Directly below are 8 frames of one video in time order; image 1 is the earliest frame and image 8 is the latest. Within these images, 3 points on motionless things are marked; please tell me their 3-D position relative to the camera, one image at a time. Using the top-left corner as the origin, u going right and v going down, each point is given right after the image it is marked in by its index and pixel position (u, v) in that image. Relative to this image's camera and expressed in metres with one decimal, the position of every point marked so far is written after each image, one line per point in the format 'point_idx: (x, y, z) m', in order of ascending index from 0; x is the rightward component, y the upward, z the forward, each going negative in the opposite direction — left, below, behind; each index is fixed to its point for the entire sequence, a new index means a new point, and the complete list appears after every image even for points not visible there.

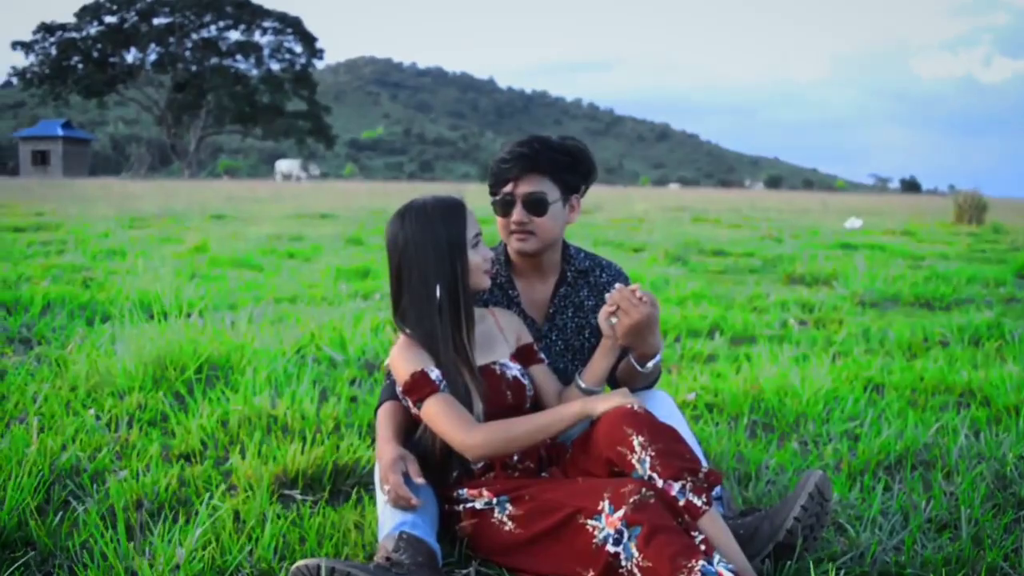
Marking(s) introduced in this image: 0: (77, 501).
0: (-1.4, -0.7, +2.9) m
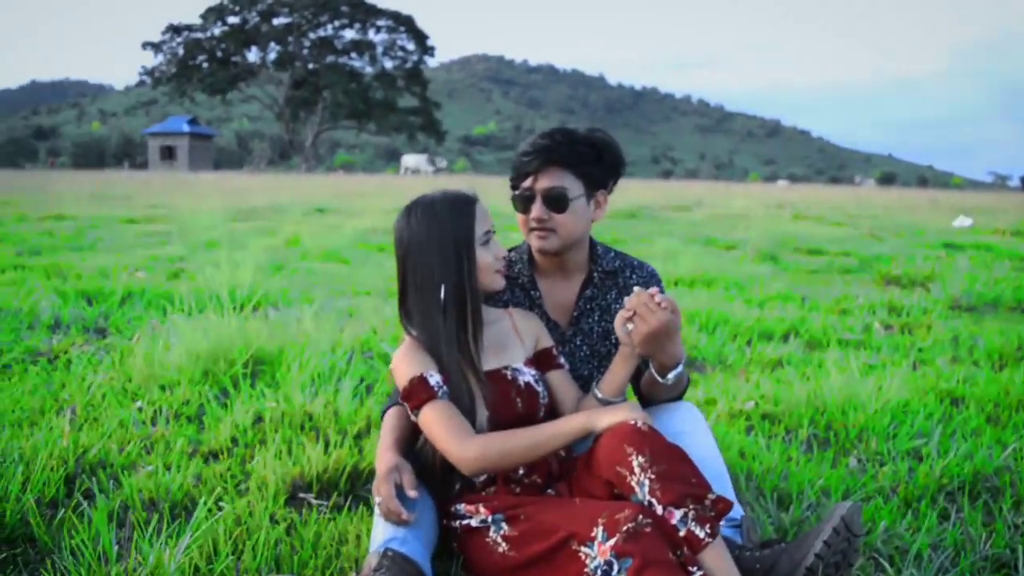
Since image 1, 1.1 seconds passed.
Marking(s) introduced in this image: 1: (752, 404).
0: (-1.3, -0.6, +2.9) m
1: (+1.1, -0.5, +4.1) m
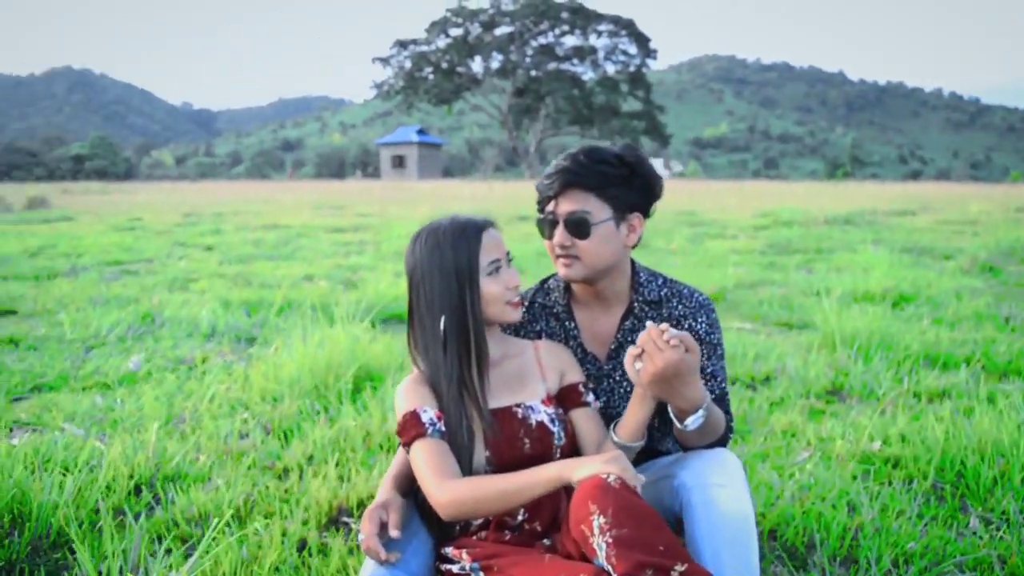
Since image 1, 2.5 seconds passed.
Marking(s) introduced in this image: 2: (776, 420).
0: (-1.1, -0.7, +3.0) m
1: (+1.4, -0.6, +3.6) m
2: (+1.1, -0.6, +3.9) m
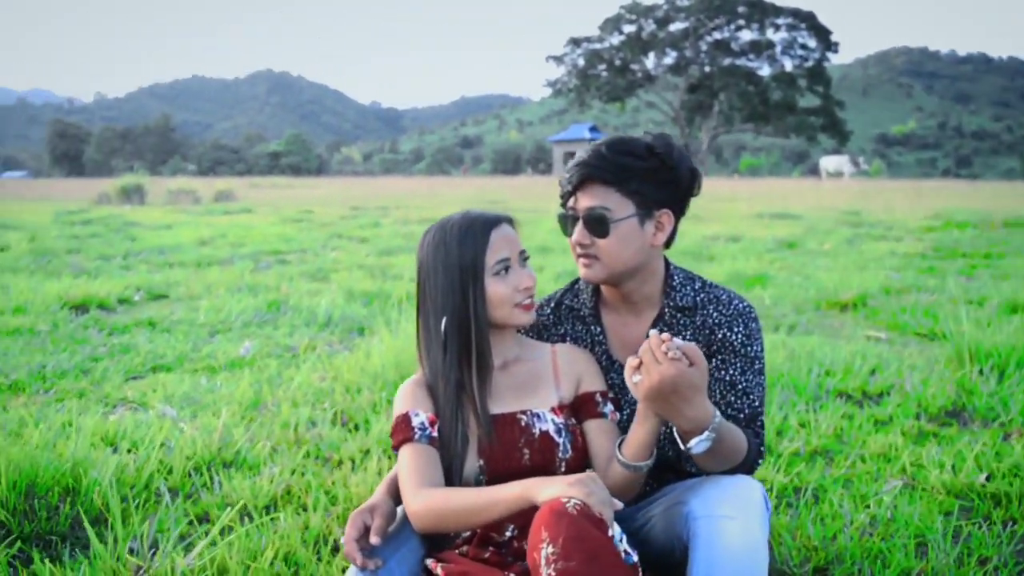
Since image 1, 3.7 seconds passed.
0: (-1.0, -0.7, +3.0) m
1: (+1.6, -0.7, +3.2) m
2: (+1.4, -0.6, +3.6) m
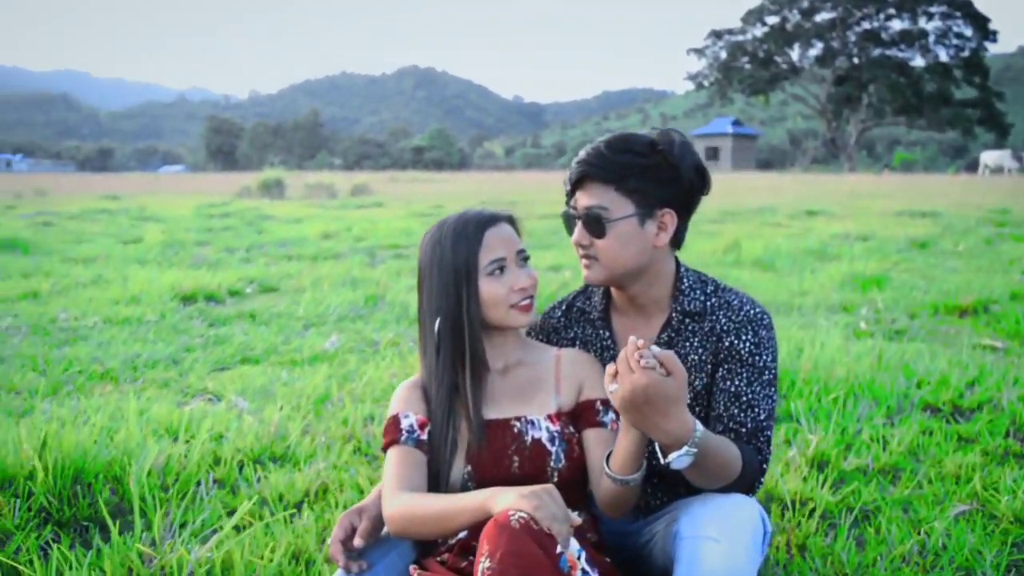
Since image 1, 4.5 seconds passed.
0: (-0.9, -0.7, +3.1) m
1: (+1.7, -0.7, +2.9) m
2: (+1.5, -0.6, +3.3) m
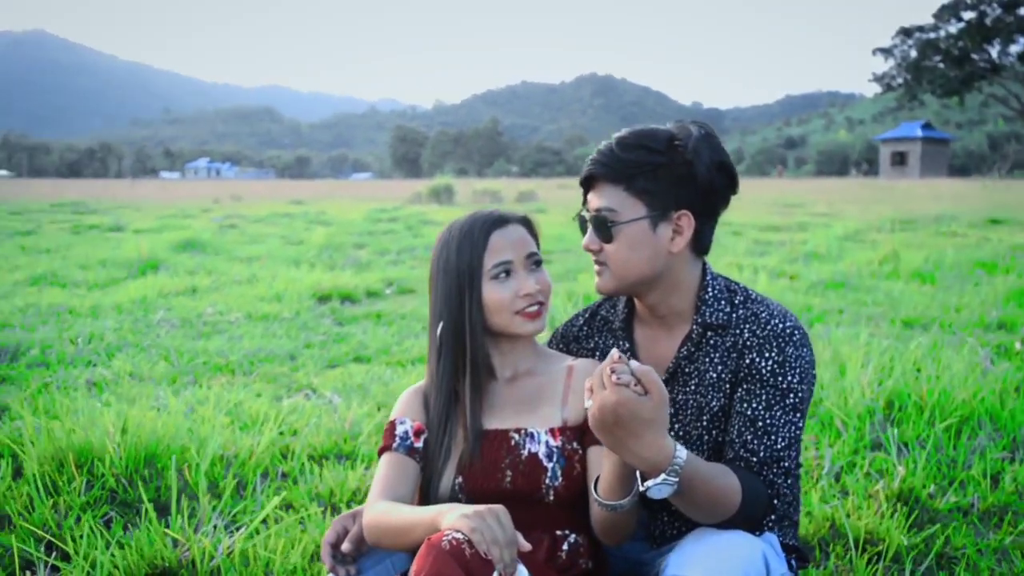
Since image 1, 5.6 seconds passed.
0: (-0.7, -0.6, +3.2) m
1: (+1.8, -0.7, +2.5) m
2: (+1.7, -0.7, +2.9) m
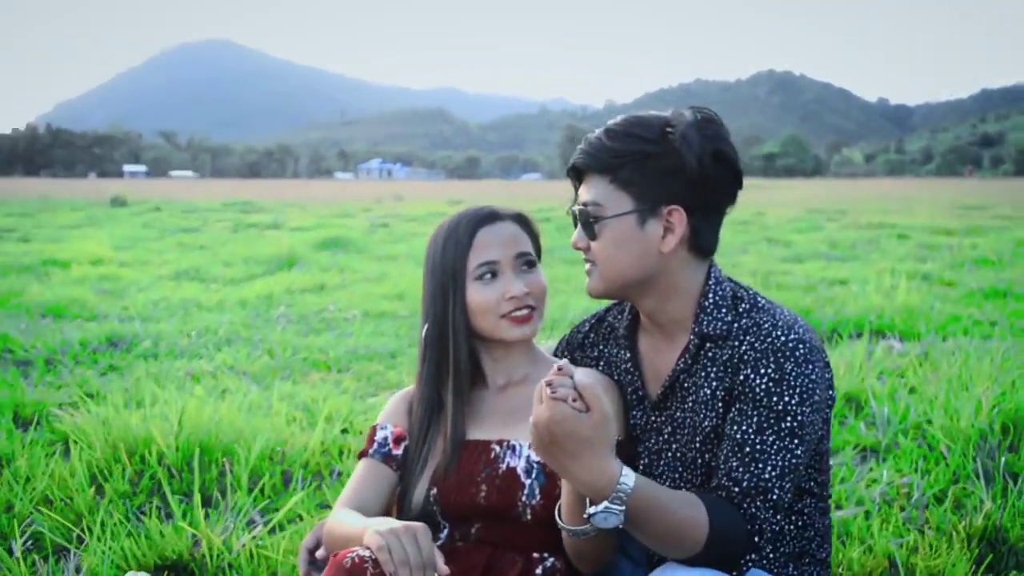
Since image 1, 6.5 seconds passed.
0: (-0.5, -0.6, +3.1) m
1: (+1.9, -0.8, +2.0) m
2: (+1.8, -0.7, +2.4) m
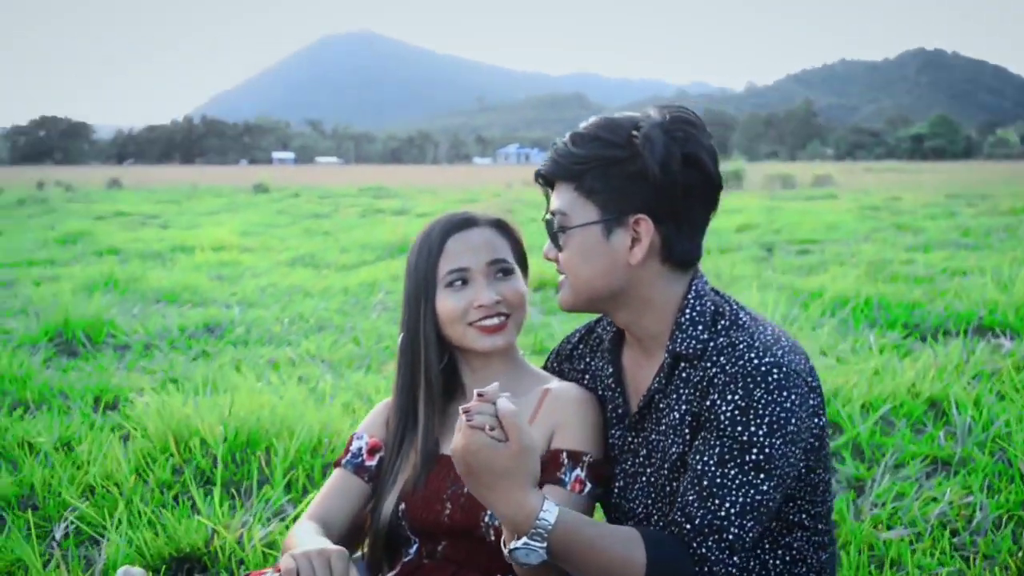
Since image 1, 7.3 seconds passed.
0: (-0.4, -0.6, +3.1) m
1: (+1.8, -0.8, +1.7) m
2: (+1.8, -0.7, +2.1) m
